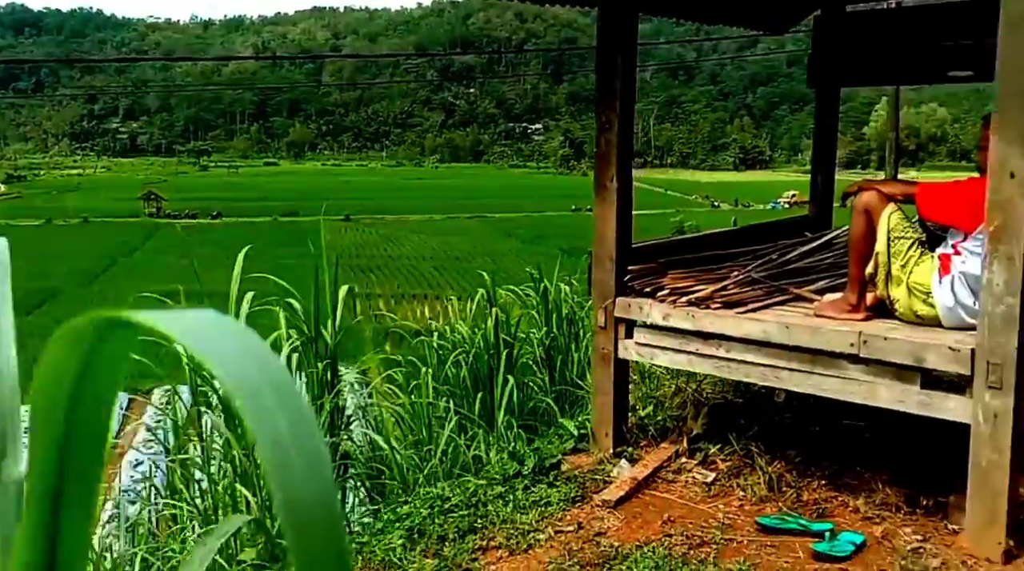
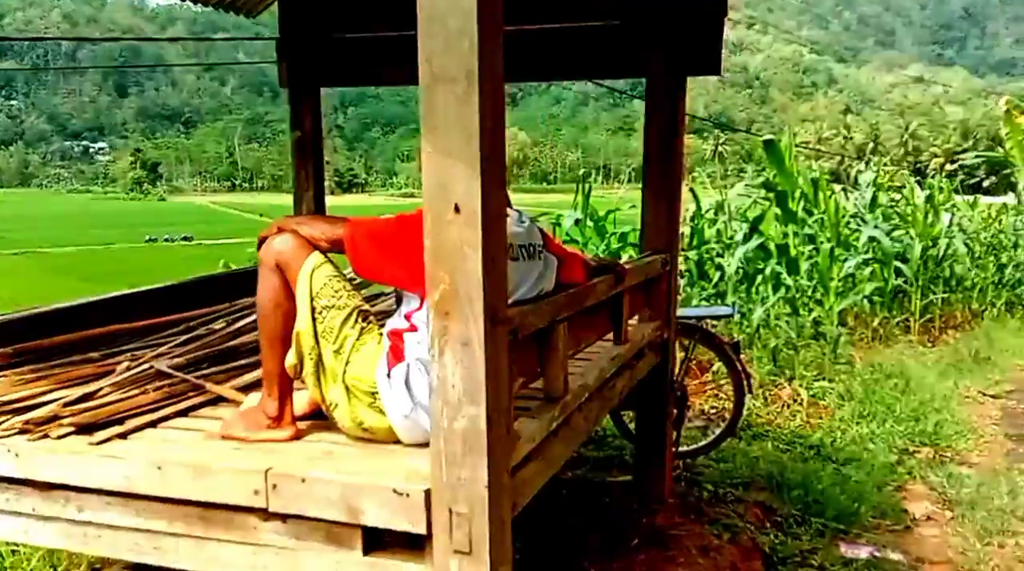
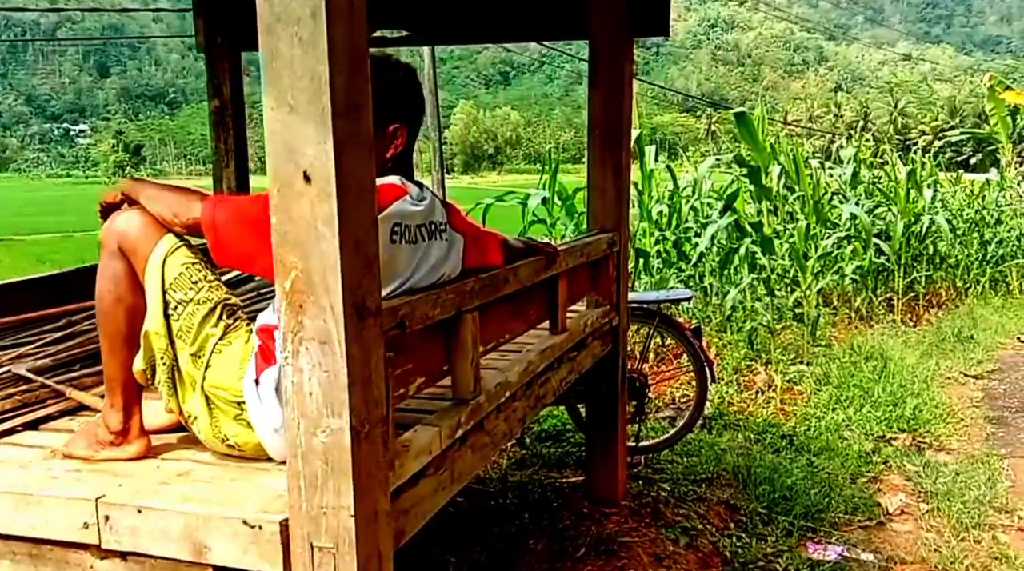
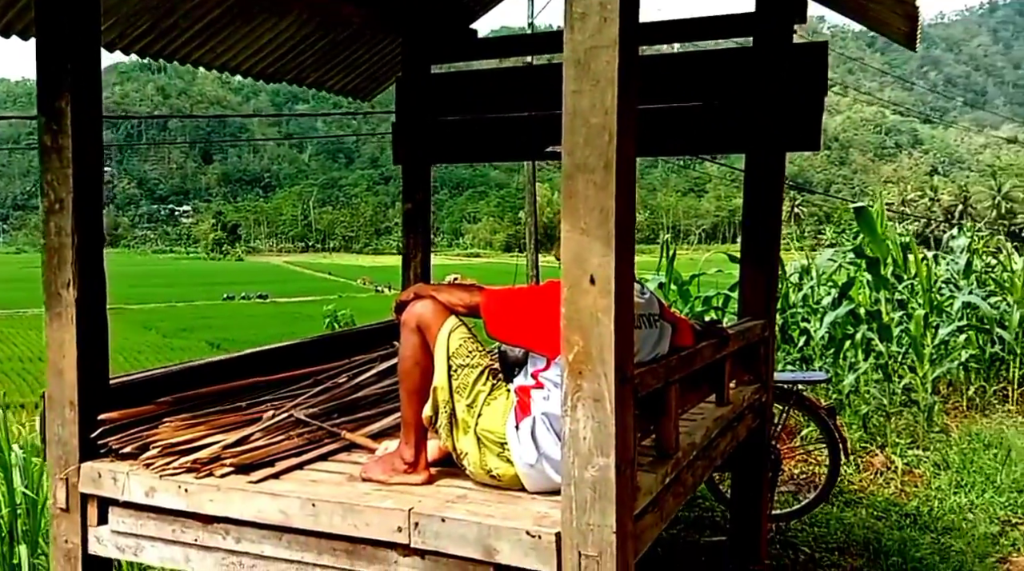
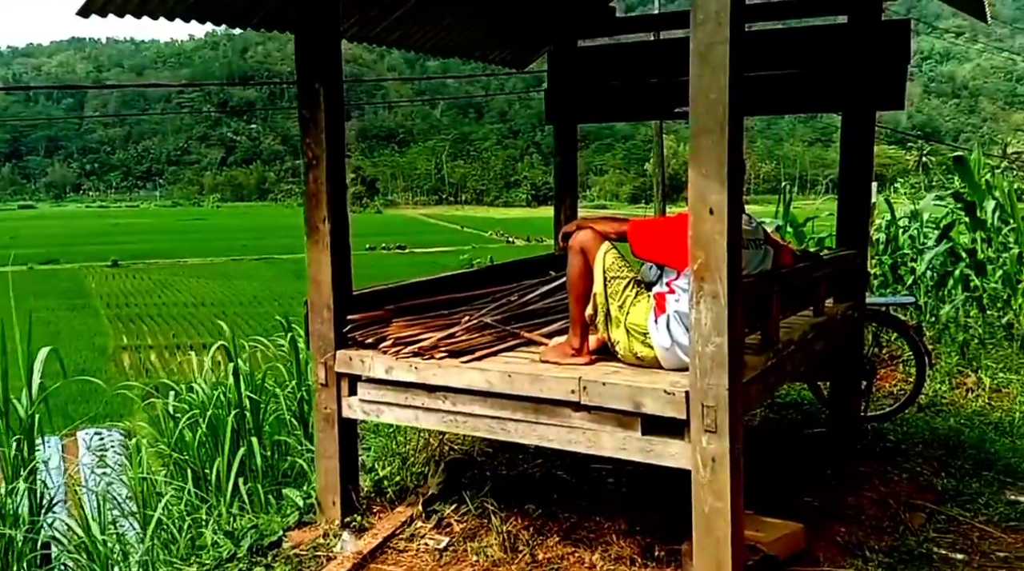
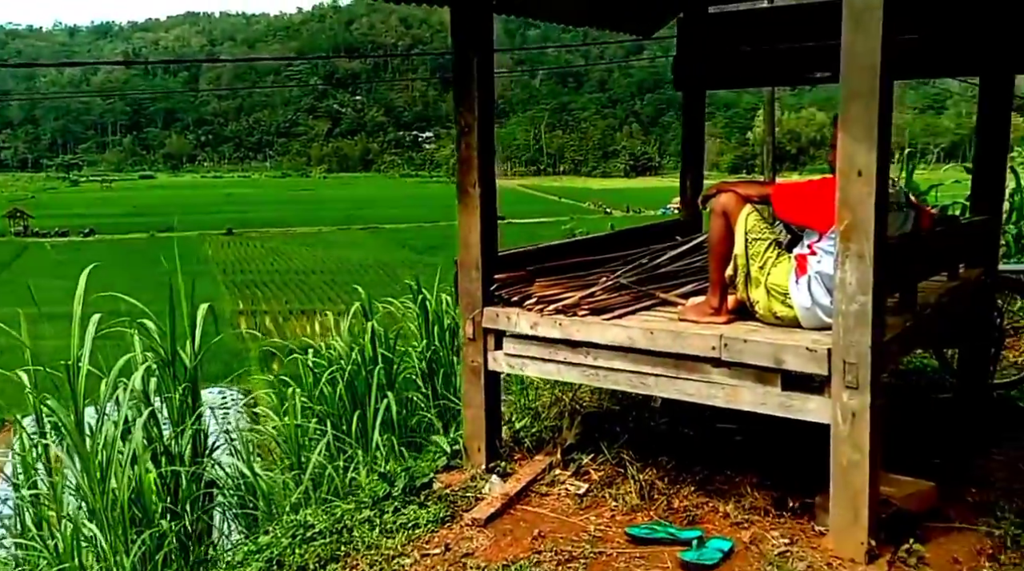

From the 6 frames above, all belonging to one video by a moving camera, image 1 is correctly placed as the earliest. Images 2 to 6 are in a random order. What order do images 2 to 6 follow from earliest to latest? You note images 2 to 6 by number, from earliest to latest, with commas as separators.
6, 5, 4, 2, 3
